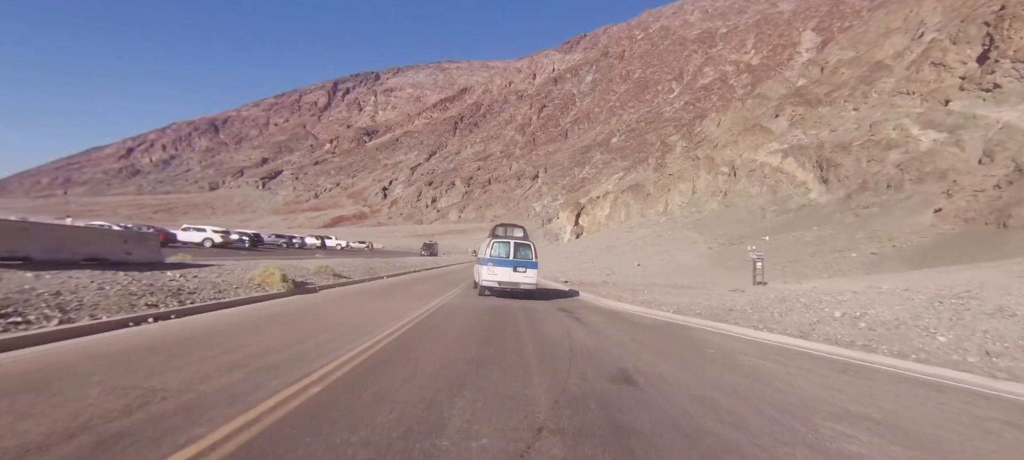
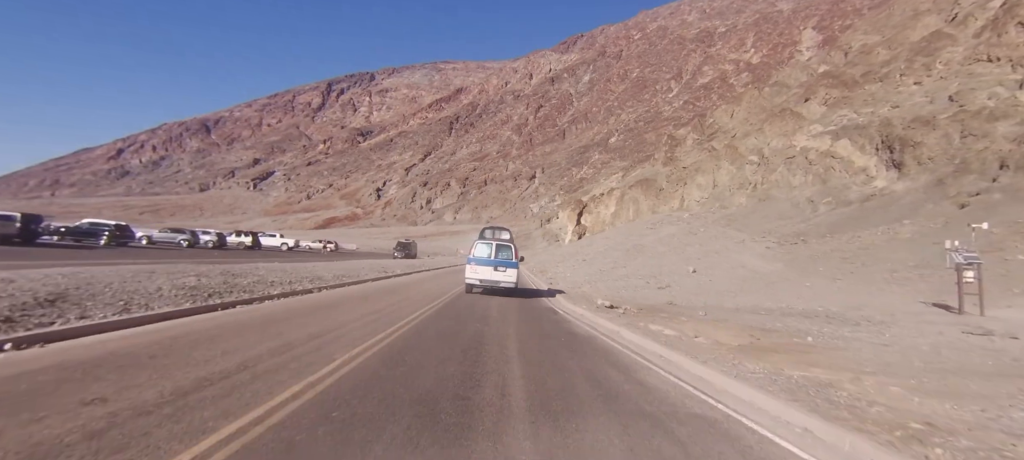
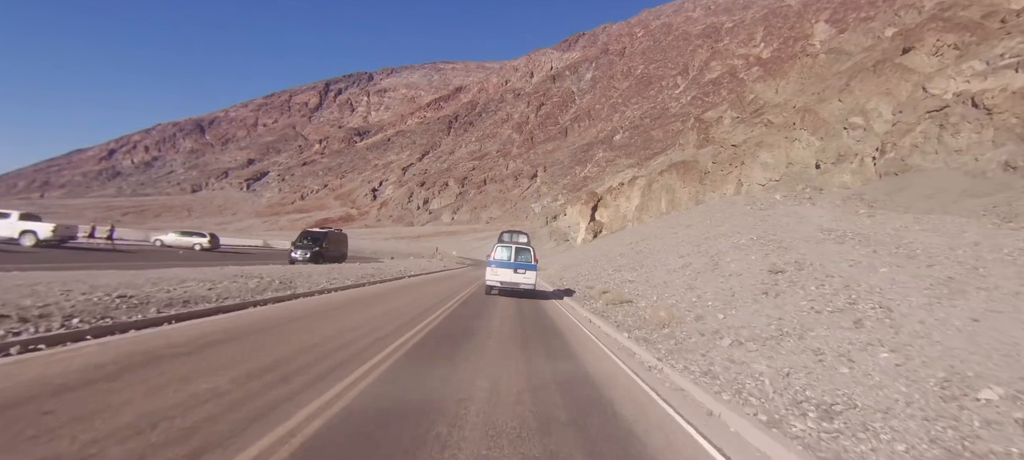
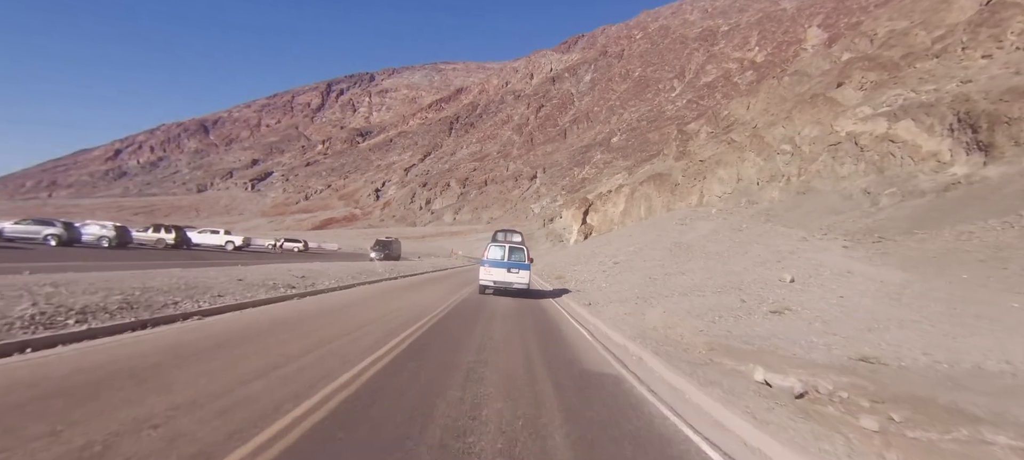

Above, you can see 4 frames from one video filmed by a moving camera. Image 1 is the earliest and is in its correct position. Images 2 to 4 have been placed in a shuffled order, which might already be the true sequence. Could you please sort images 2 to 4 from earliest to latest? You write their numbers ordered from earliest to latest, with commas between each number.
2, 4, 3
